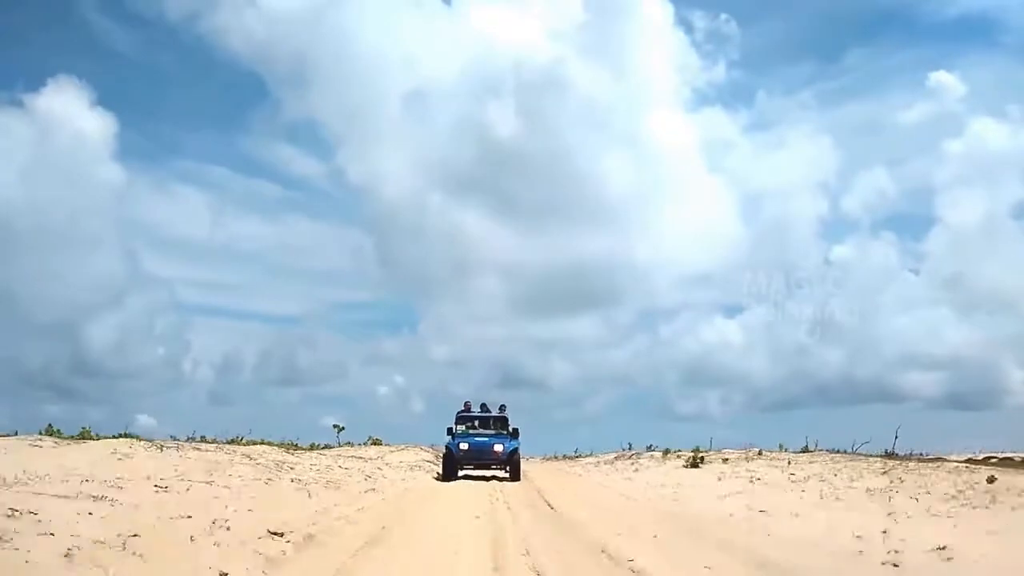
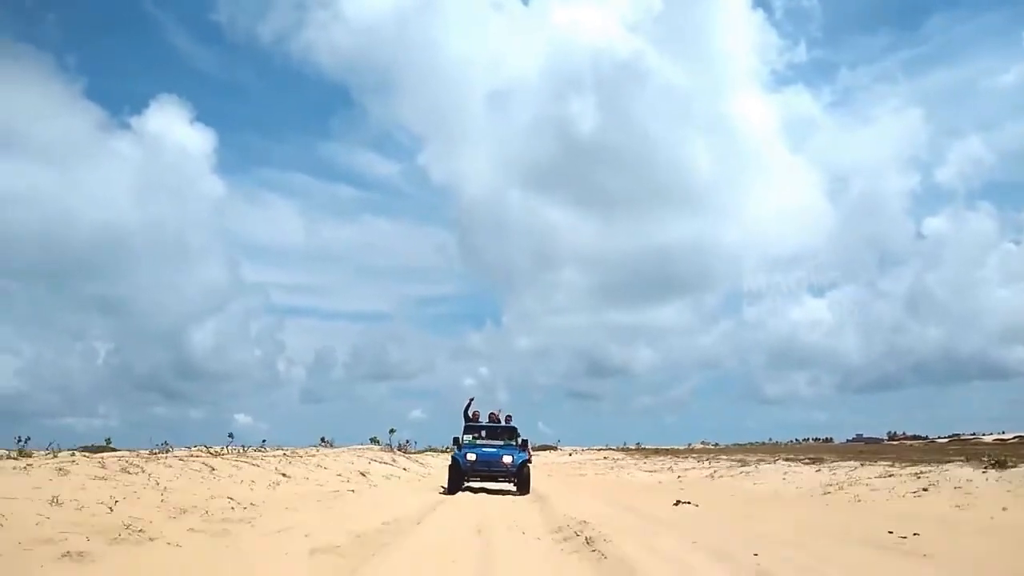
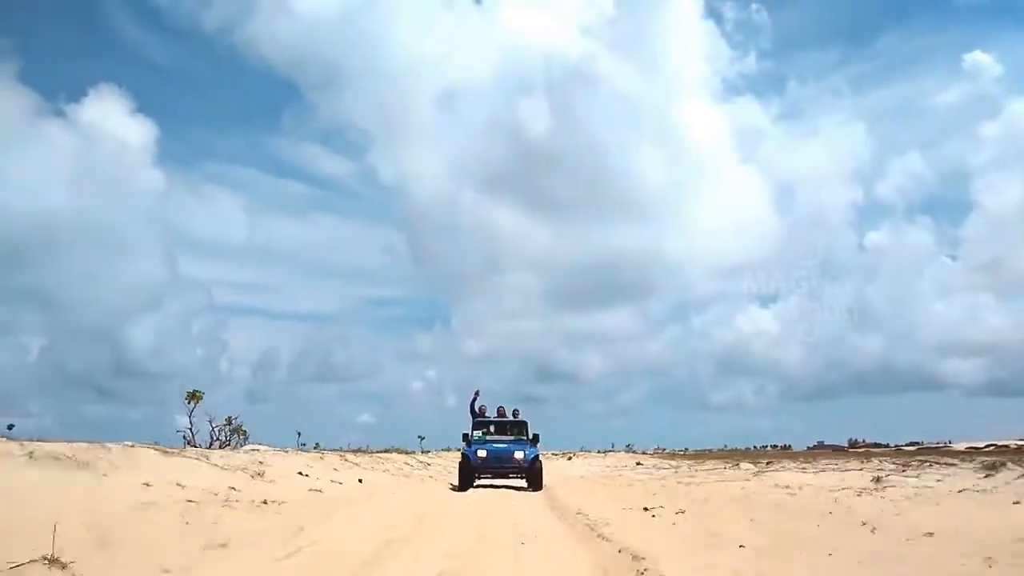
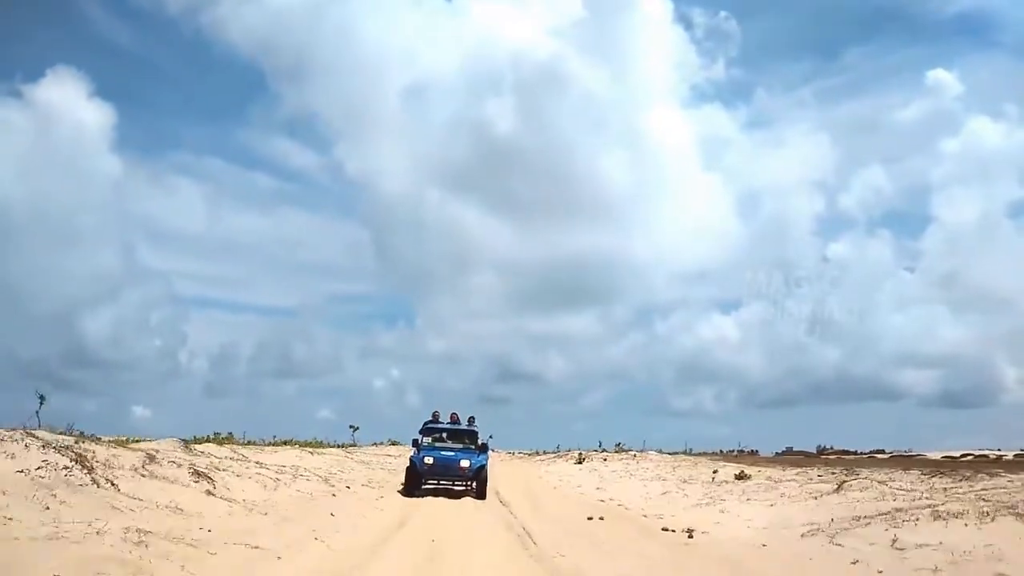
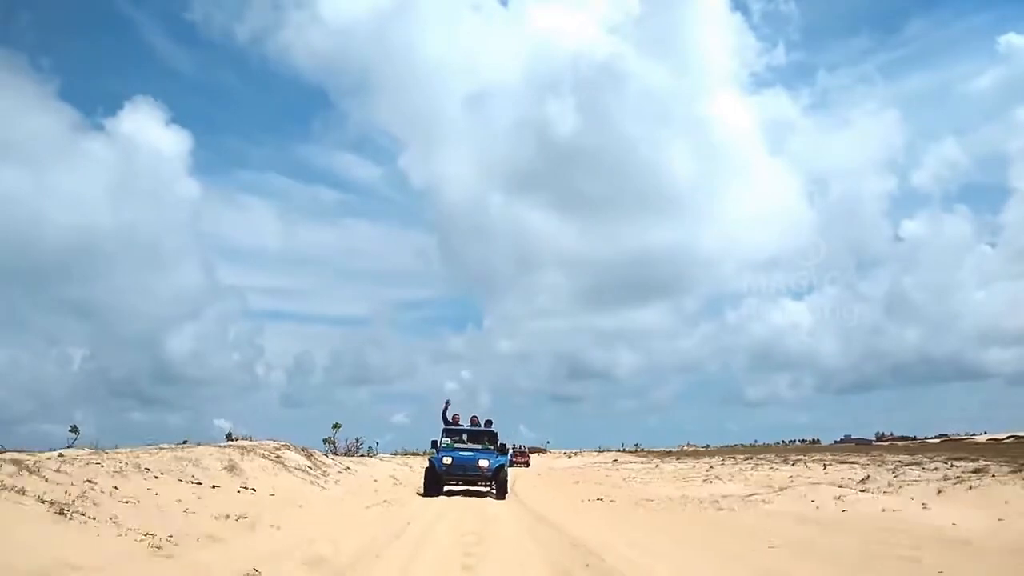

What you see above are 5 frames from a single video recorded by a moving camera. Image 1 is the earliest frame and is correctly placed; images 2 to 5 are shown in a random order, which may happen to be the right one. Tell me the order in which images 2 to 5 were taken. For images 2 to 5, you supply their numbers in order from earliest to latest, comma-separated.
4, 3, 5, 2
